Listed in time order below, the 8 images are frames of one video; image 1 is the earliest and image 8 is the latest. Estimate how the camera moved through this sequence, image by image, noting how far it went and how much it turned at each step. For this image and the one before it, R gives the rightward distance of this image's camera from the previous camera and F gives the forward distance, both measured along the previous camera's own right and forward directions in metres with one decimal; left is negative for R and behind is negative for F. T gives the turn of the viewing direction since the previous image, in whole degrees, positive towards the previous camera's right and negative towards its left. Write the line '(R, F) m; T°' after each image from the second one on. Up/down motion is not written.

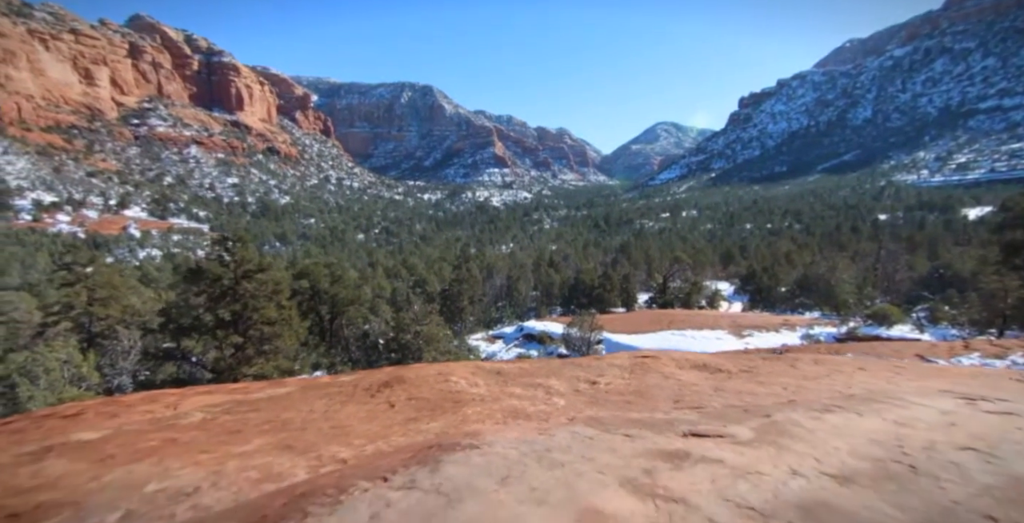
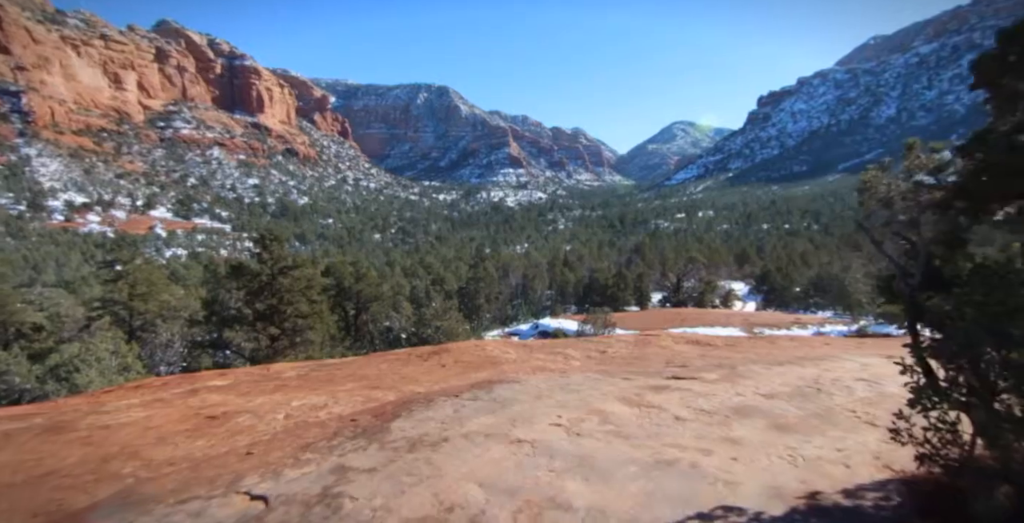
(-0.2, -2.4) m; -1°
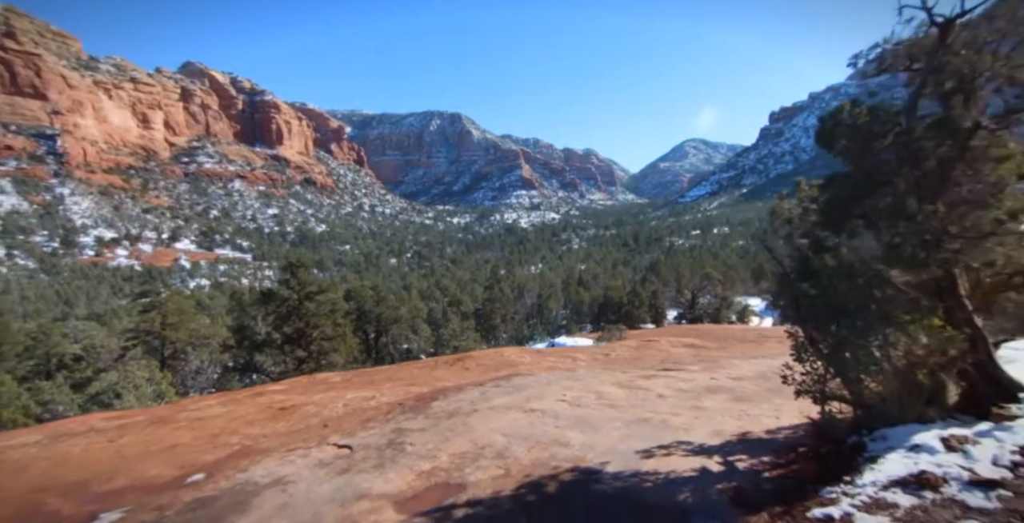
(+0.1, -1.8) m; -1°
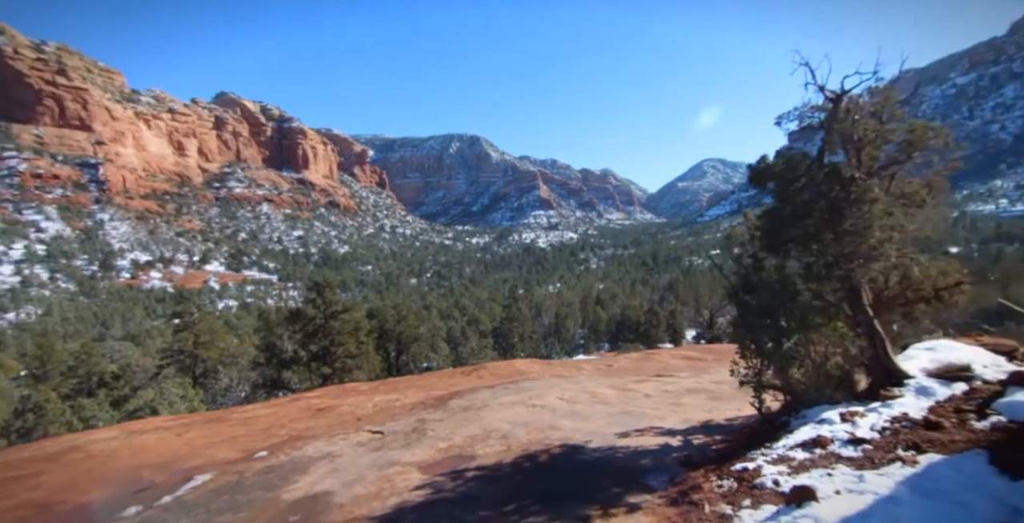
(+0.2, -1.4) m; -2°
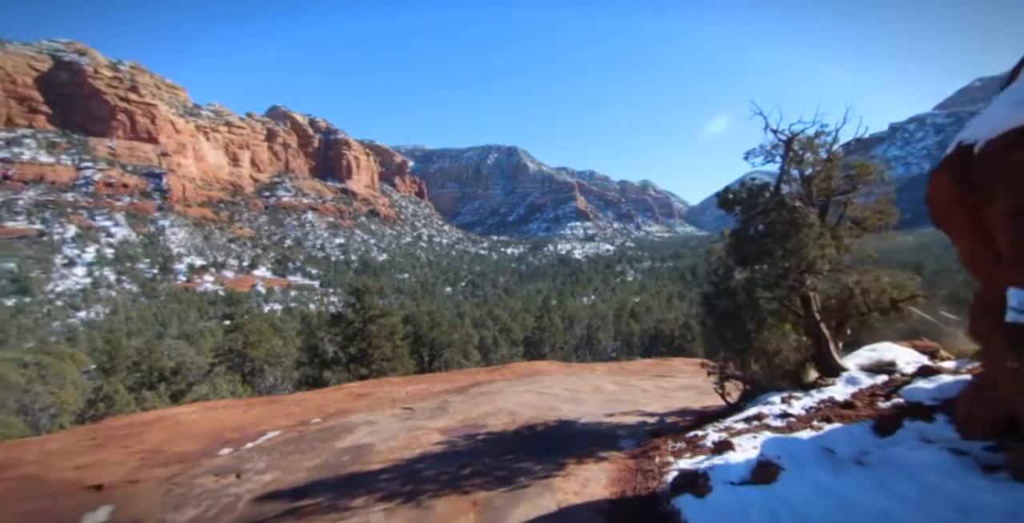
(+0.4, -1.4) m; -4°
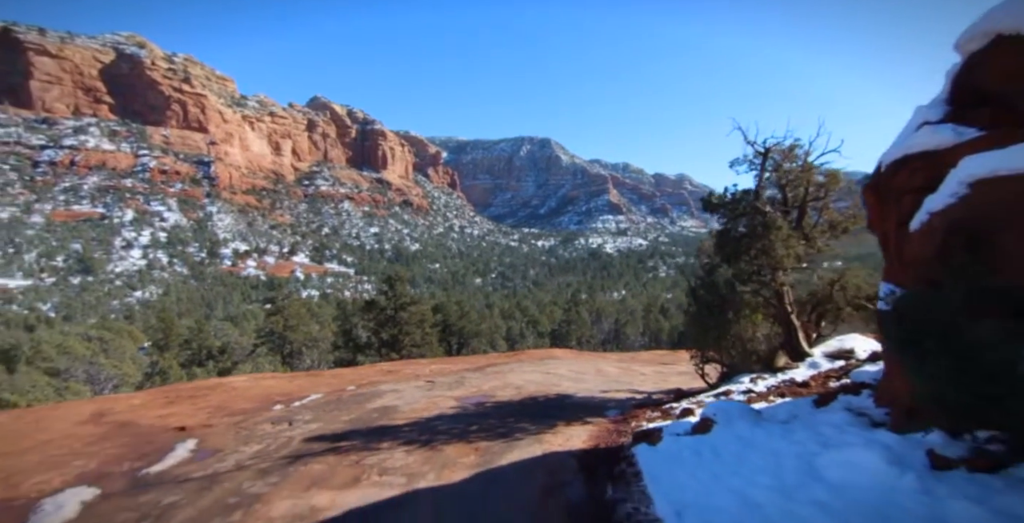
(+0.3, -1.1) m; -3°
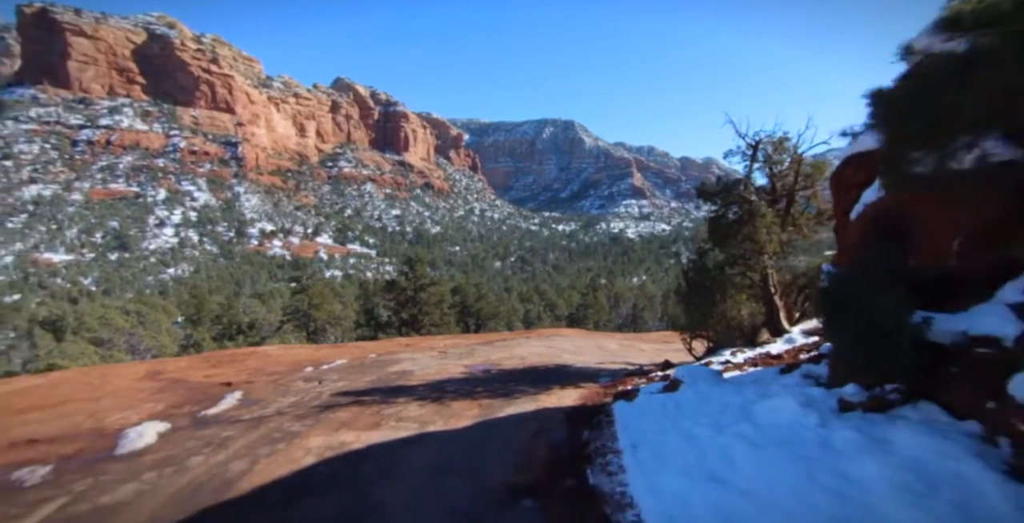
(+0.2, -0.8) m; -2°
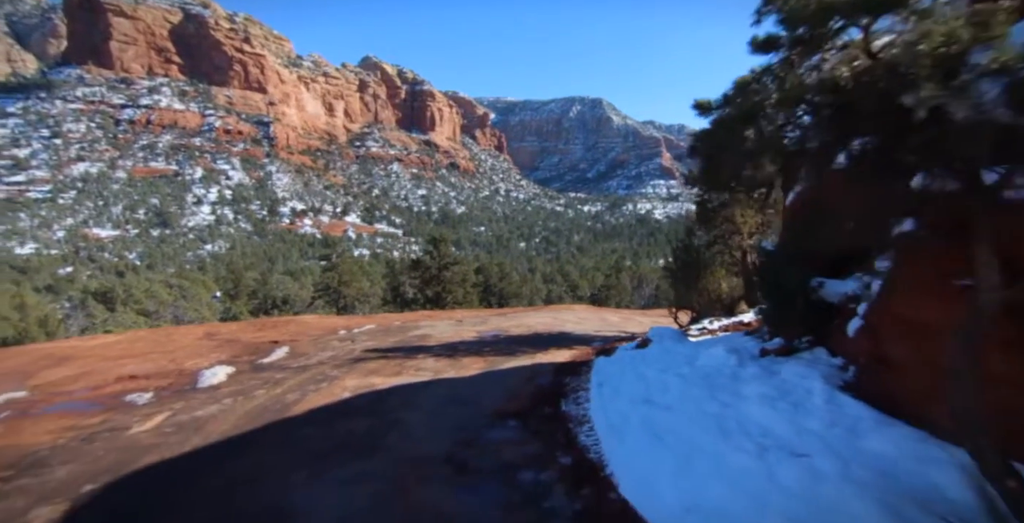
(+0.3, -1.2) m; -3°
